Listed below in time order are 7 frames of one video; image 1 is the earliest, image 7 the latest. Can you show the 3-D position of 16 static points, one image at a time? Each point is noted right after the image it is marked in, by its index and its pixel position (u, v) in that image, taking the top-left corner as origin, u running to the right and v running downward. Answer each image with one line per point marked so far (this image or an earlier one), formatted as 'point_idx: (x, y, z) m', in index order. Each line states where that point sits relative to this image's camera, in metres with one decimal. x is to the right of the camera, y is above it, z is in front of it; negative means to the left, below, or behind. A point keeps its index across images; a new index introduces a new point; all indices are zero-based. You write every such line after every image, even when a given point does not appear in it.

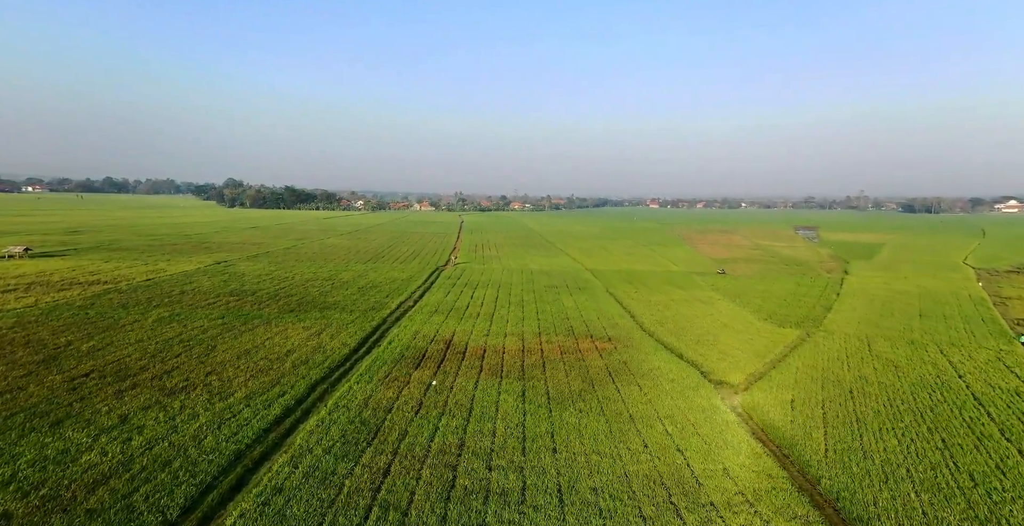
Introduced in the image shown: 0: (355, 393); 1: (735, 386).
0: (-3.7, -3.1, +11.6) m
1: (+5.6, -3.1, +12.2) m
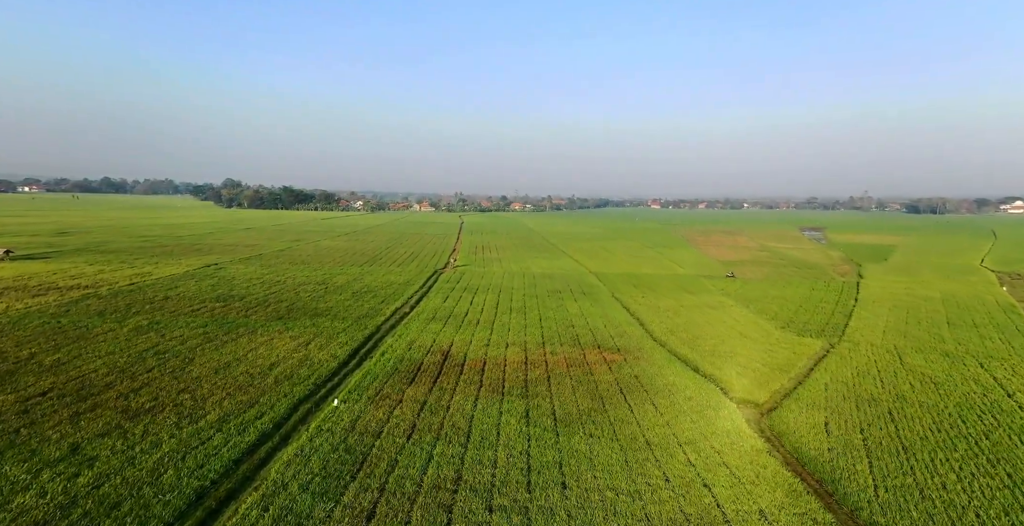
0: (-3.7, -3.3, +10.5) m
1: (+5.6, -3.2, +11.1) m
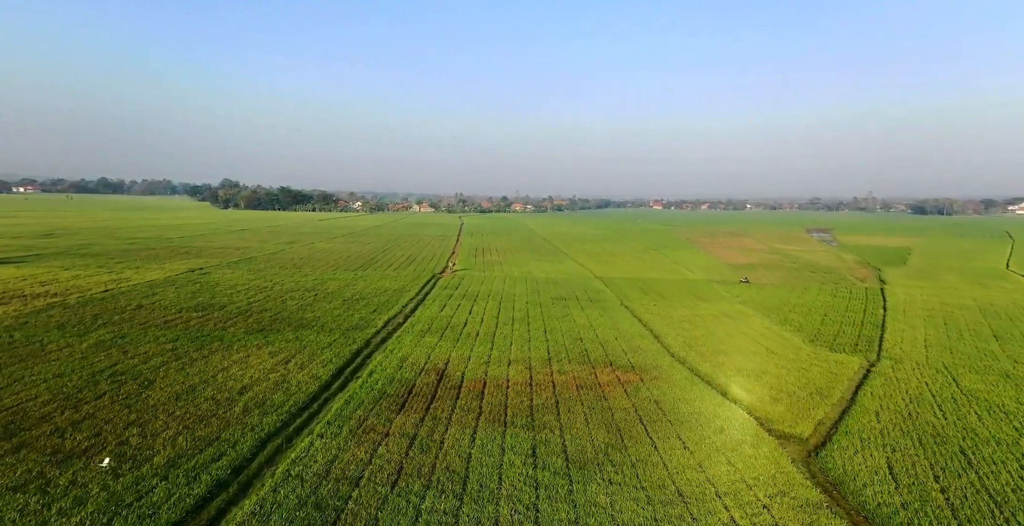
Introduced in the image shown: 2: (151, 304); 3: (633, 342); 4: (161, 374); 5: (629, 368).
0: (-3.6, -3.5, +8.9) m
1: (+5.7, -3.5, +9.5) m
2: (-14.4, -1.6, +19.6) m
3: (+4.1, -2.7, +16.7) m
4: (-8.7, -2.8, +12.1) m
5: (+3.4, -3.0, +14.2) m
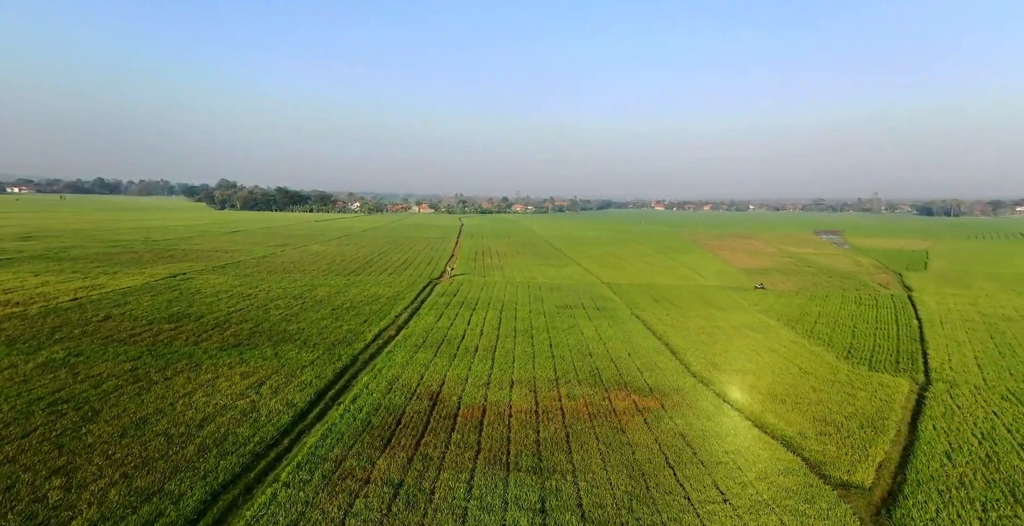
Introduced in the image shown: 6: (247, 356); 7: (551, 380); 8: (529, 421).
0: (-3.5, -3.7, +7.3) m
1: (+5.8, -3.7, +7.9) m
2: (-14.3, -1.9, +18.0) m
3: (+4.2, -3.0, +15.0) m
4: (-8.6, -3.0, +10.5) m
5: (+3.5, -3.3, +12.6) m
6: (-7.8, -2.7, +14.4) m
7: (+1.1, -3.2, +13.3) m
8: (+0.4, -3.5, +10.9) m
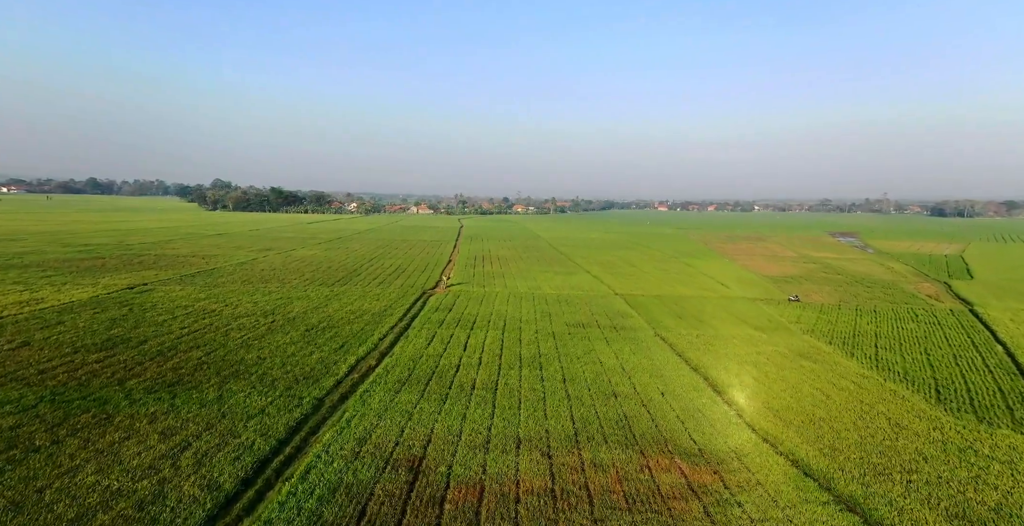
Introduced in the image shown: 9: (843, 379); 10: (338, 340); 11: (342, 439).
0: (-3.4, -4.2, +4.2) m
1: (+5.9, -4.2, +4.8) m
2: (-14.2, -2.3, +14.9) m
3: (+4.3, -3.4, +12.0) m
4: (-8.5, -3.4, +7.4) m
5: (+3.6, -3.7, +9.5) m
6: (-7.6, -3.1, +11.3) m
7: (+1.2, -3.6, +10.2) m
8: (+0.5, -4.0, +7.8) m
9: (+8.9, -3.1, +13.2) m
10: (-6.0, -2.6, +16.8) m
11: (-3.5, -3.5, +10.0) m
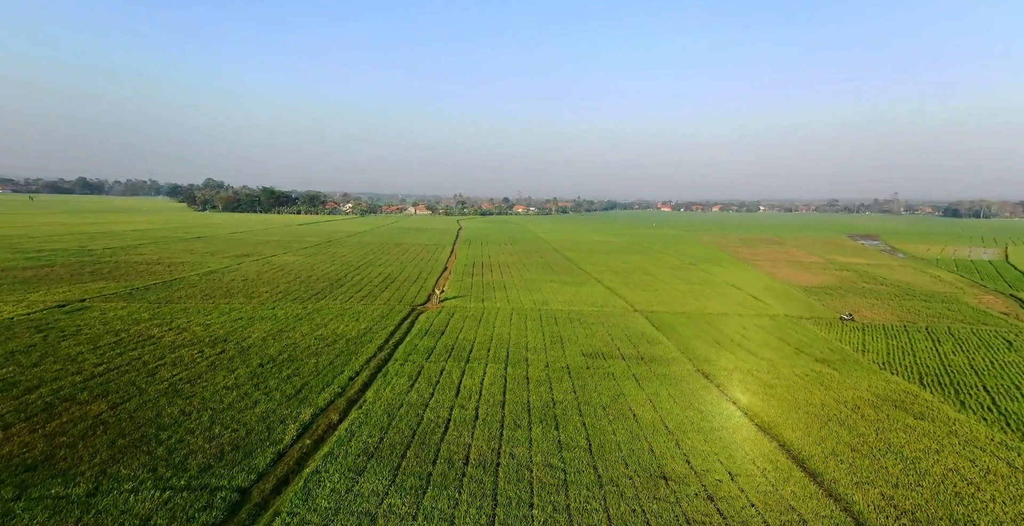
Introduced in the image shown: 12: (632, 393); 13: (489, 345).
0: (-3.2, -4.7, +0.6) m
1: (+6.0, -4.7, +1.2) m
2: (-14.0, -2.8, +11.3) m
3: (+4.5, -3.9, +8.3) m
4: (-8.3, -4.0, +3.8) m
5: (+3.8, -4.3, +5.9) m
6: (-7.5, -3.6, +7.7) m
7: (+1.3, -4.1, +6.6) m
8: (+0.7, -4.5, +4.1) m
9: (+9.1, -3.7, +9.5) m
10: (-5.8, -3.1, +13.2) m
11: (-3.3, -4.0, +6.3) m
12: (+3.2, -3.3, +12.9) m
13: (-0.8, -2.8, +16.8) m
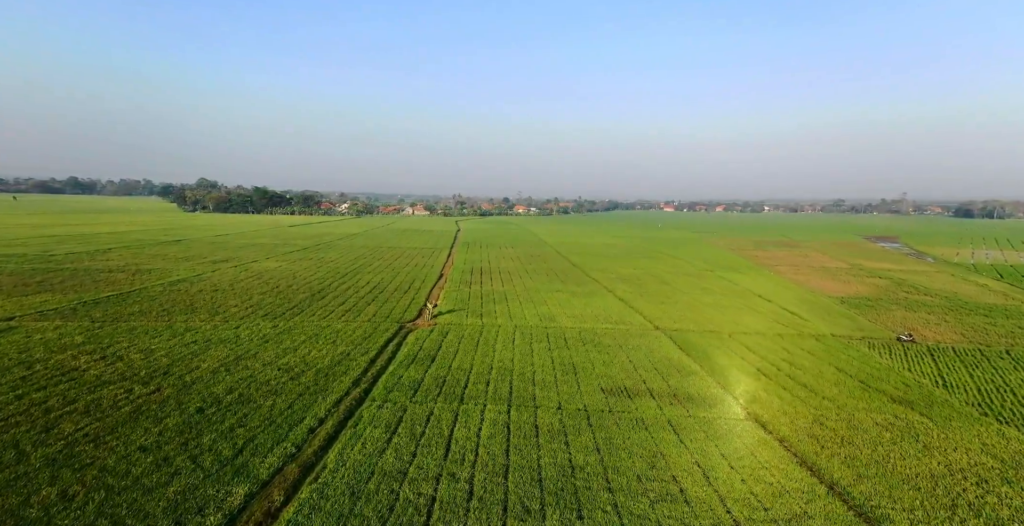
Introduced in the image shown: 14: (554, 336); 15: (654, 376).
0: (-3.1, -5.1, -2.4) m
1: (+6.2, -5.1, -1.8) m
2: (-13.9, -3.3, +8.3) m
3: (+4.6, -4.4, +5.3) m
4: (-8.2, -4.4, +0.8) m
5: (+3.9, -4.7, +2.9) m
6: (-7.4, -4.1, +4.7) m
7: (+1.5, -4.6, +3.6) m
8: (+0.8, -4.9, +1.1) m
9: (+9.2, -4.1, +6.5) m
10: (-5.7, -3.6, +10.2) m
11: (-3.2, -4.5, +3.3) m
12: (+3.3, -3.8, +9.9) m
13: (-0.7, -3.2, +13.8) m
14: (+1.5, -2.6, +18.0) m
15: (+4.1, -3.2, +14.3) m
